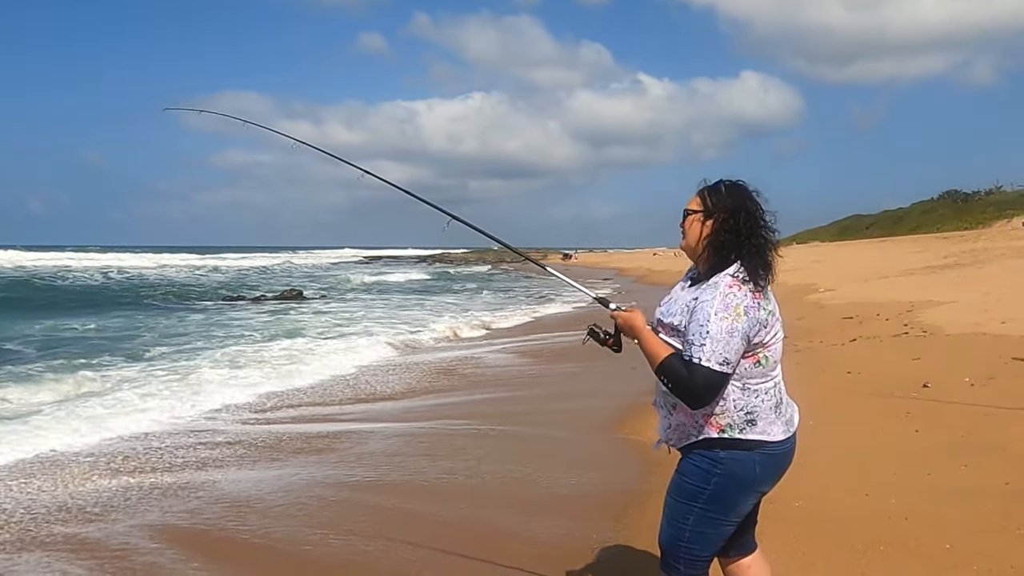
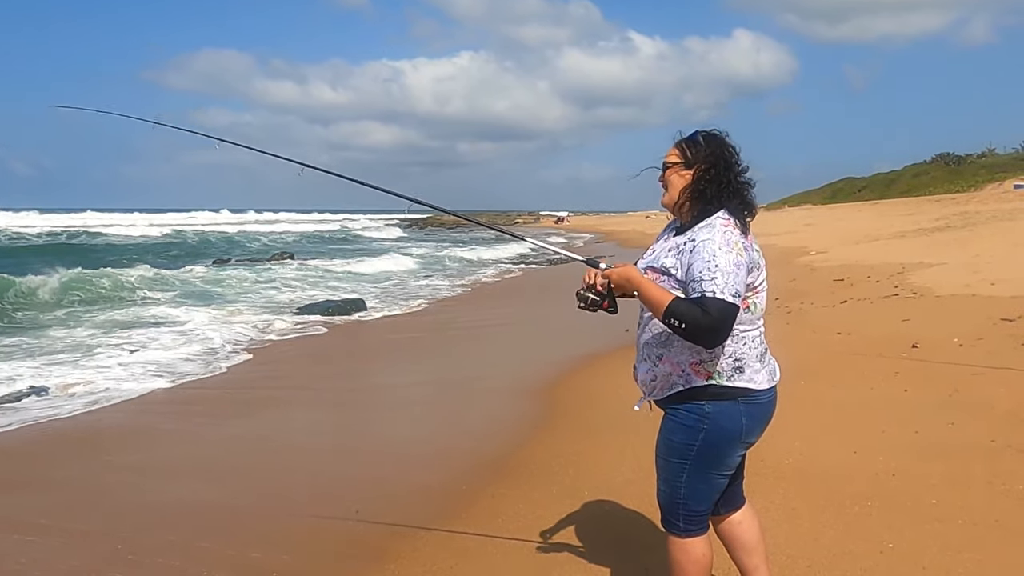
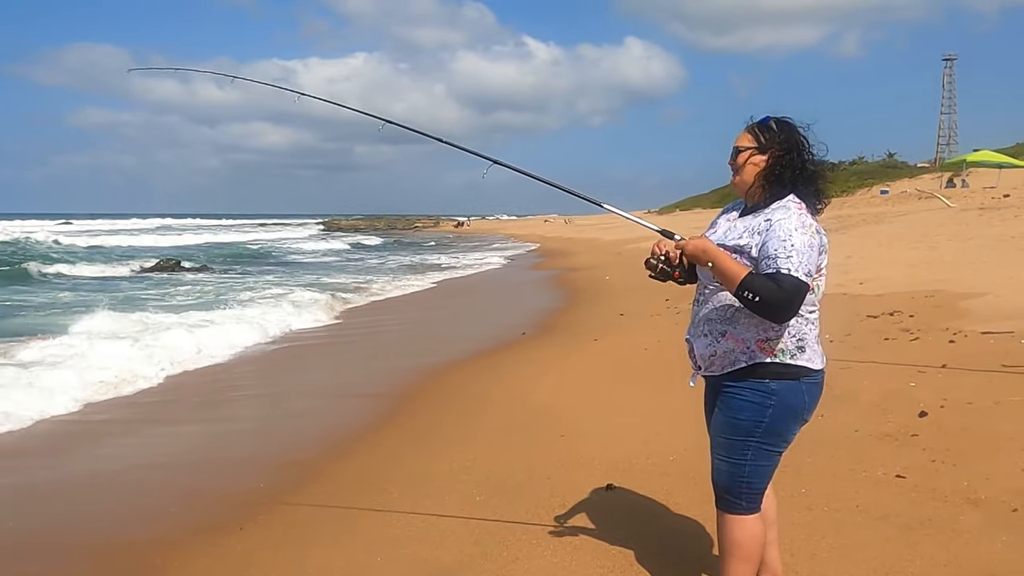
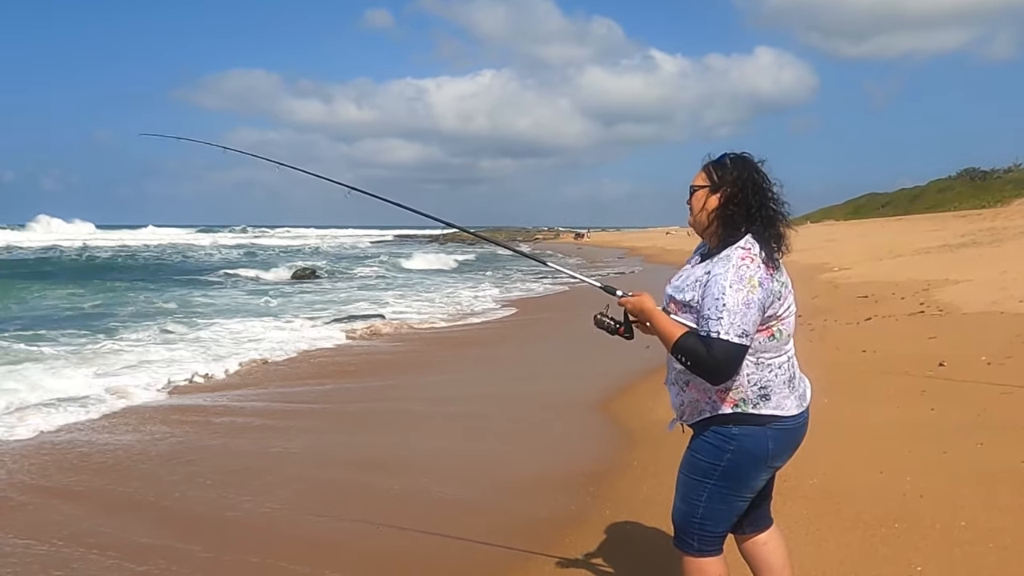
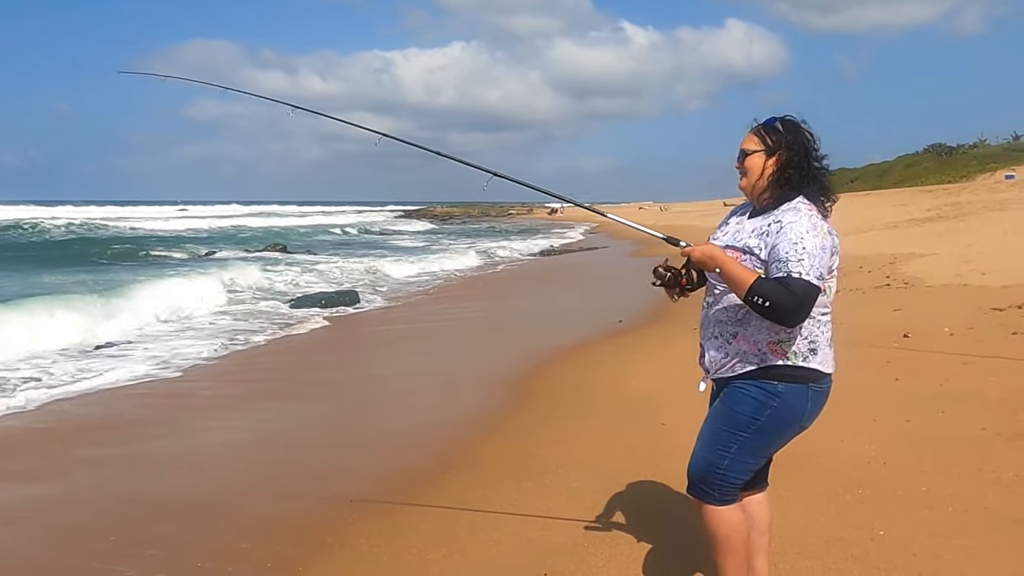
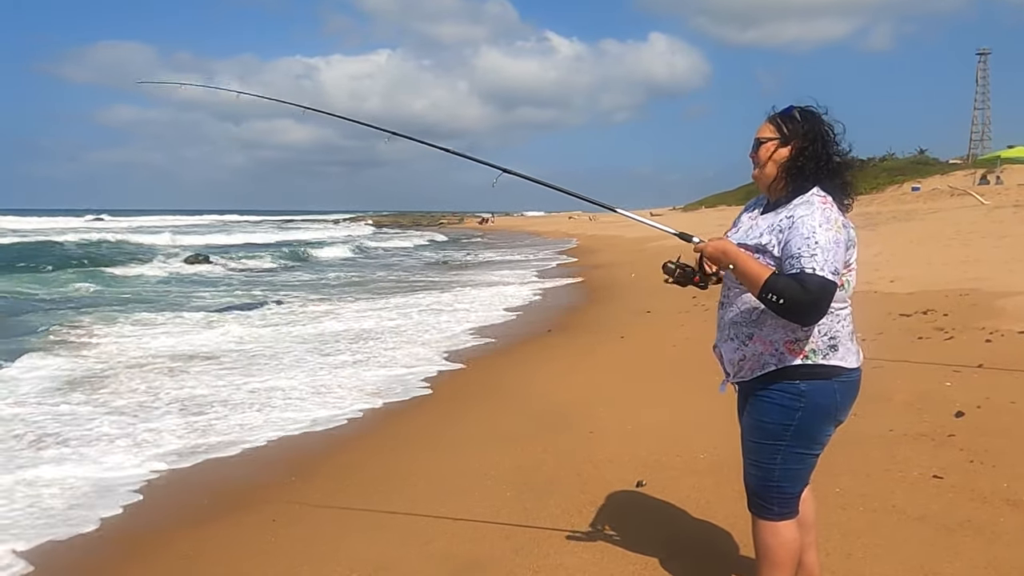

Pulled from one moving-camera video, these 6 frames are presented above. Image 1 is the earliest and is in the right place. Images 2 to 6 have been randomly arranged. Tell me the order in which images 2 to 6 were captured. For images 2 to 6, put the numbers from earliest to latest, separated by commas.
4, 2, 5, 3, 6
